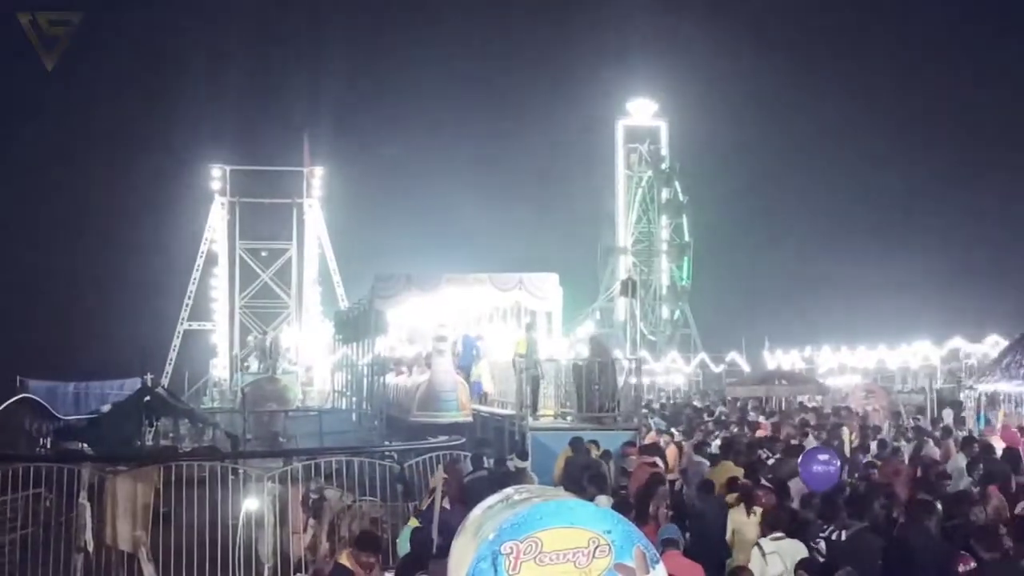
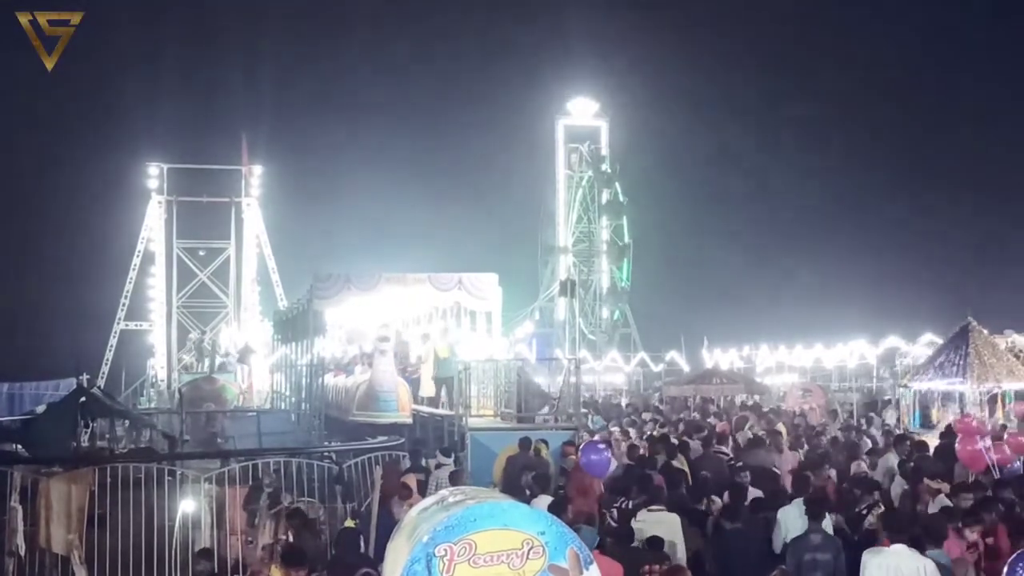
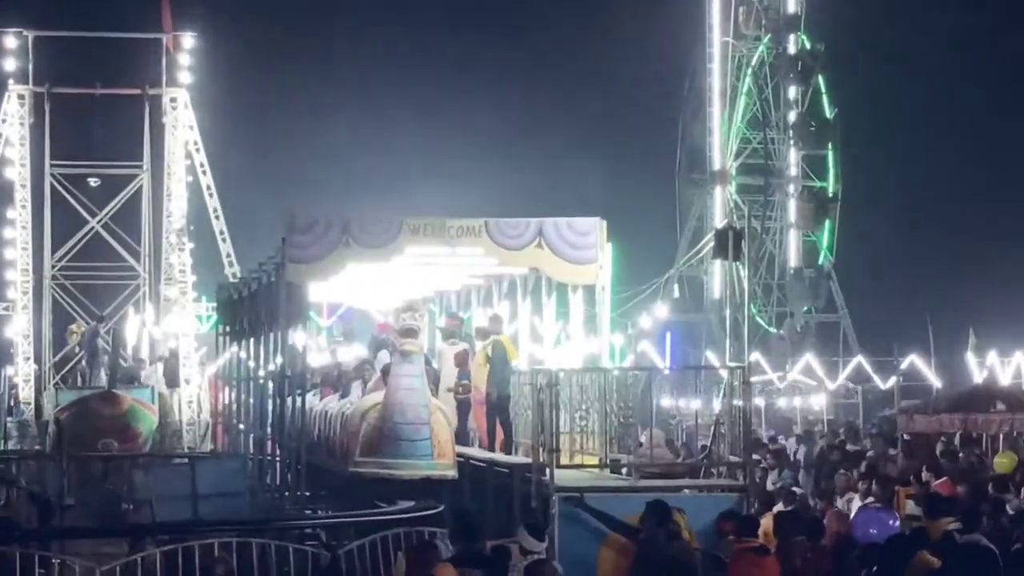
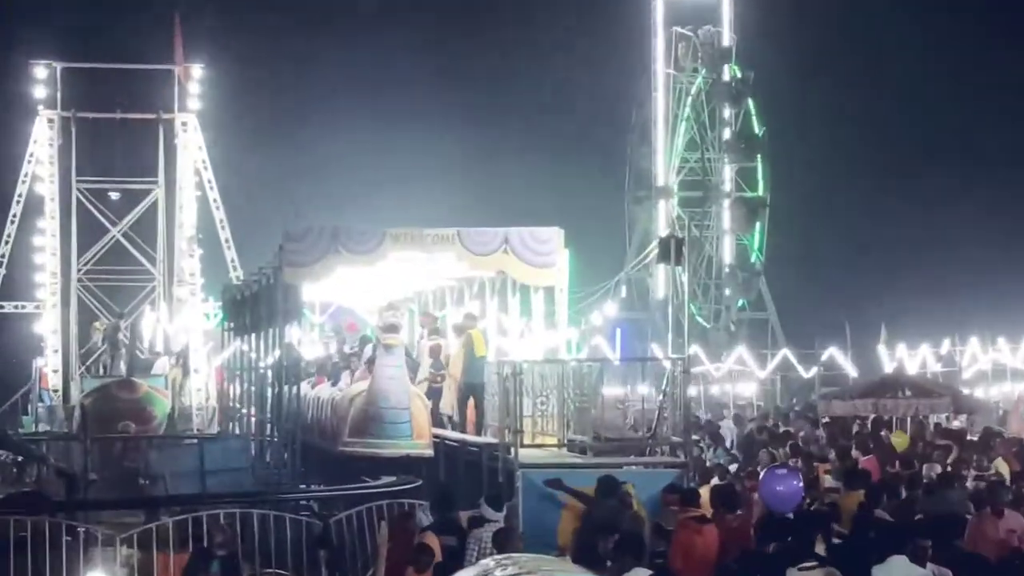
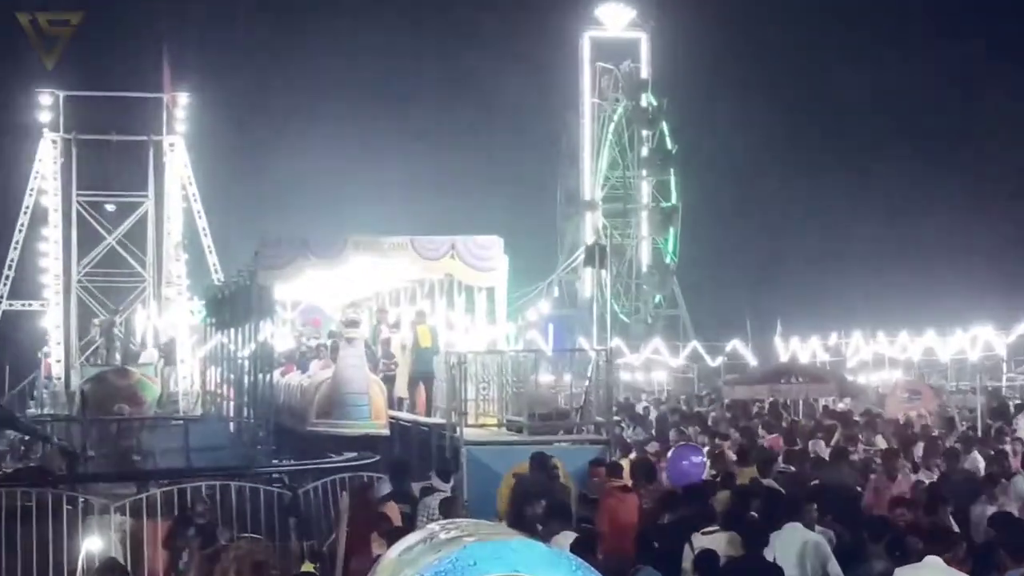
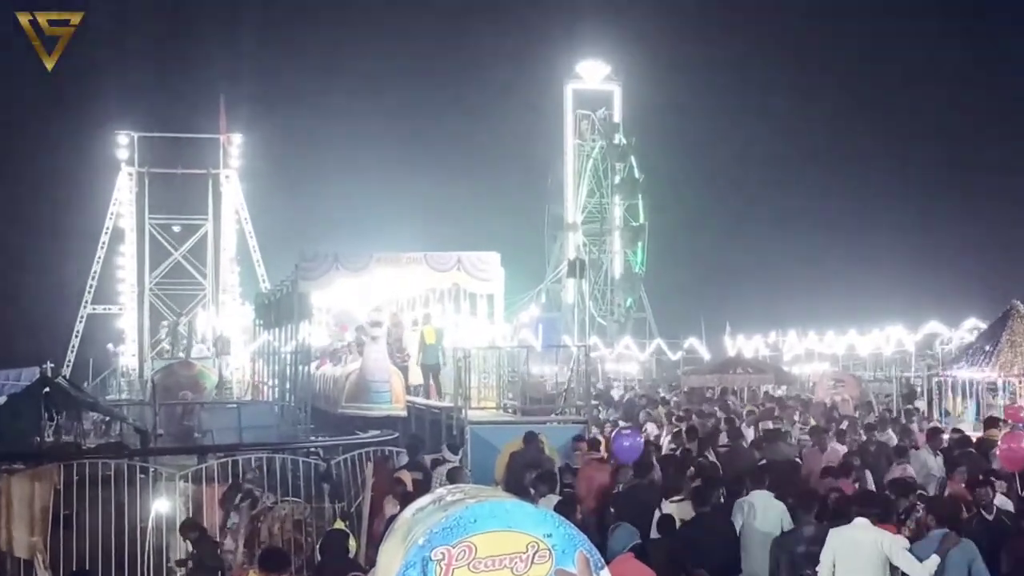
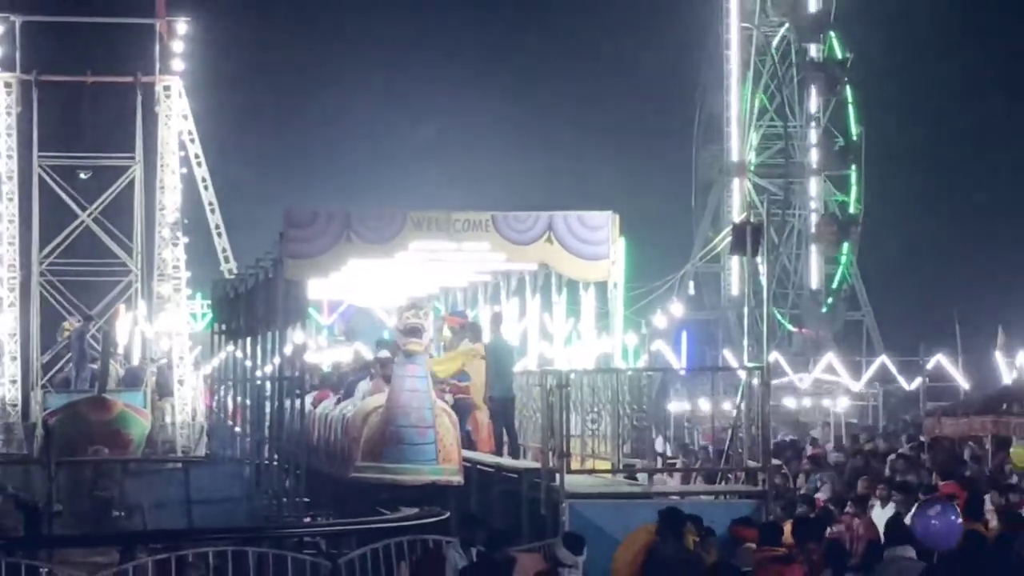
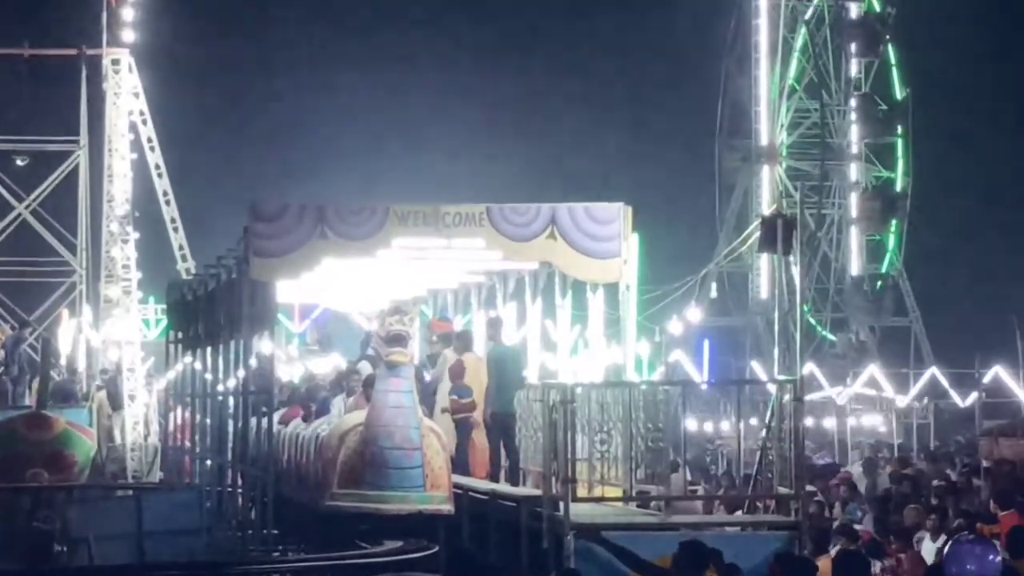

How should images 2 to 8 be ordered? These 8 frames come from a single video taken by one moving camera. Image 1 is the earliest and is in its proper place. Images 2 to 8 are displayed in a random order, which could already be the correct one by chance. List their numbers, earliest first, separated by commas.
2, 6, 5, 4, 3, 8, 7
